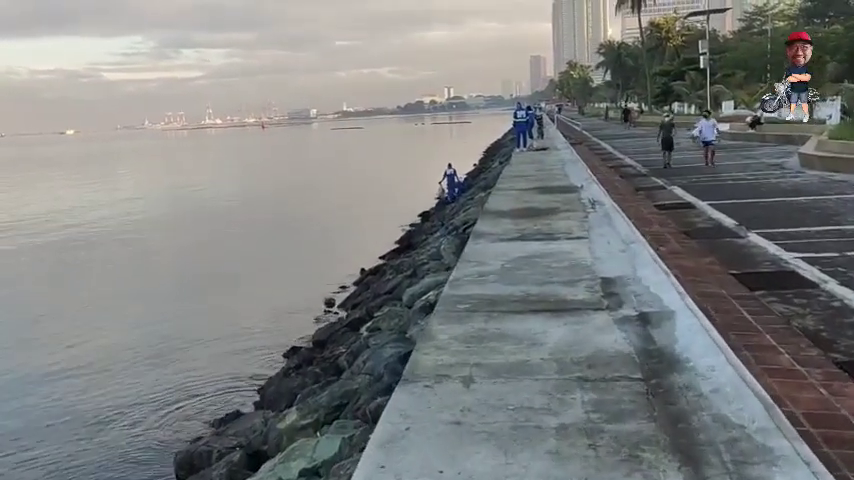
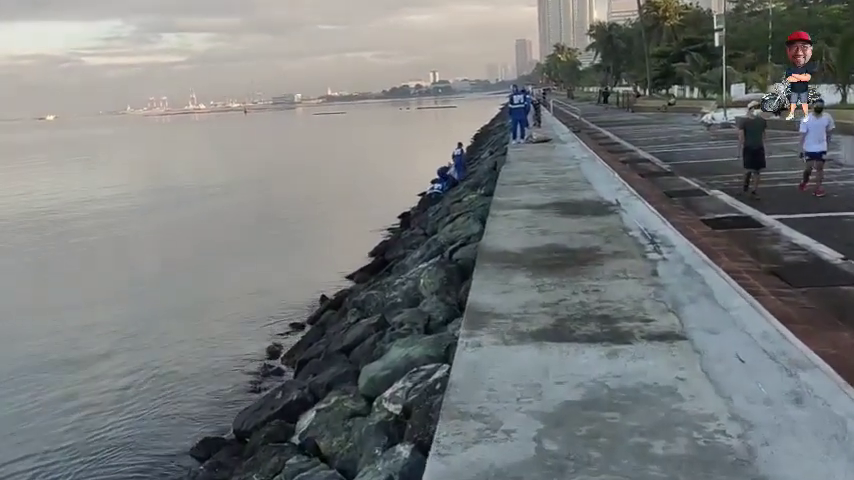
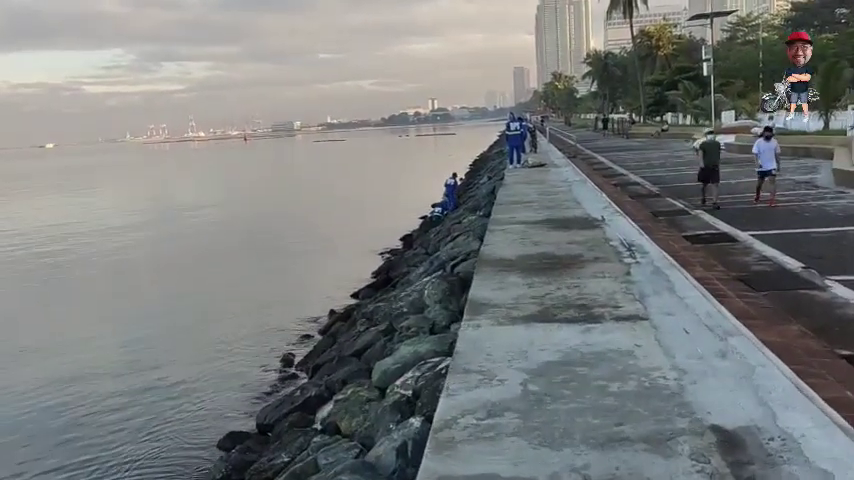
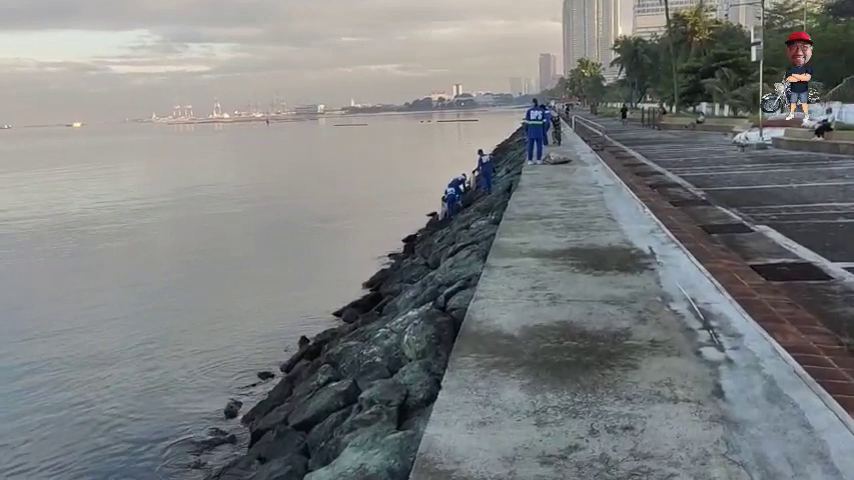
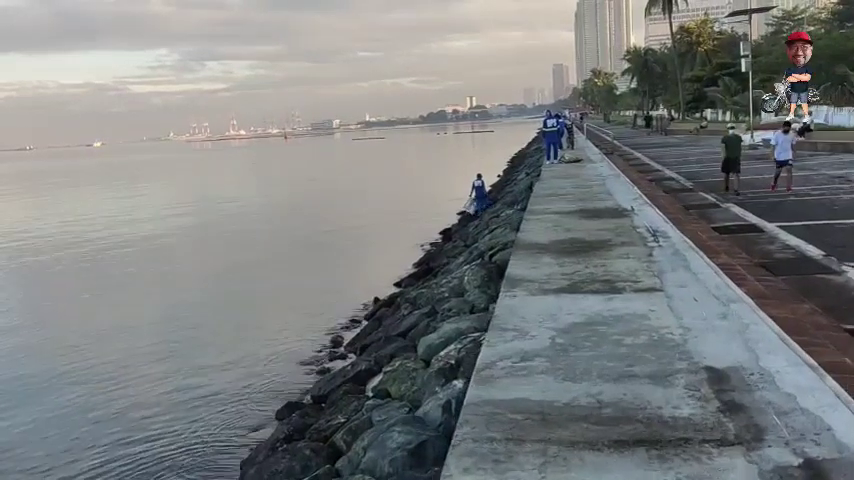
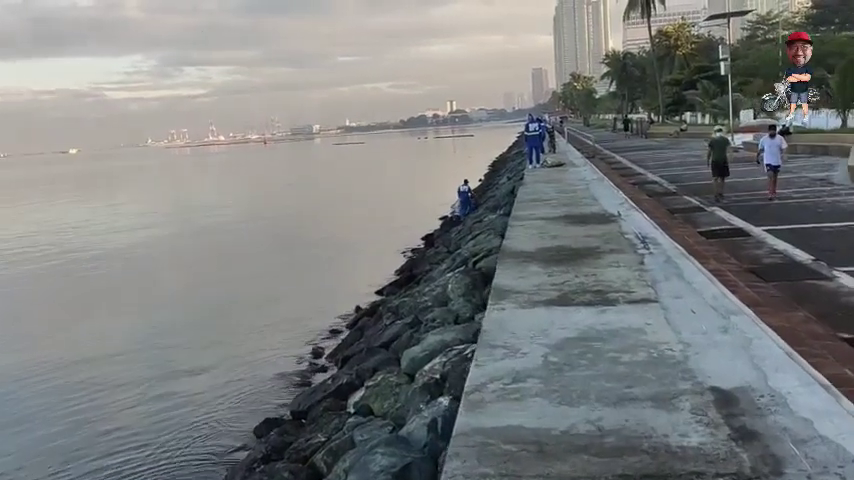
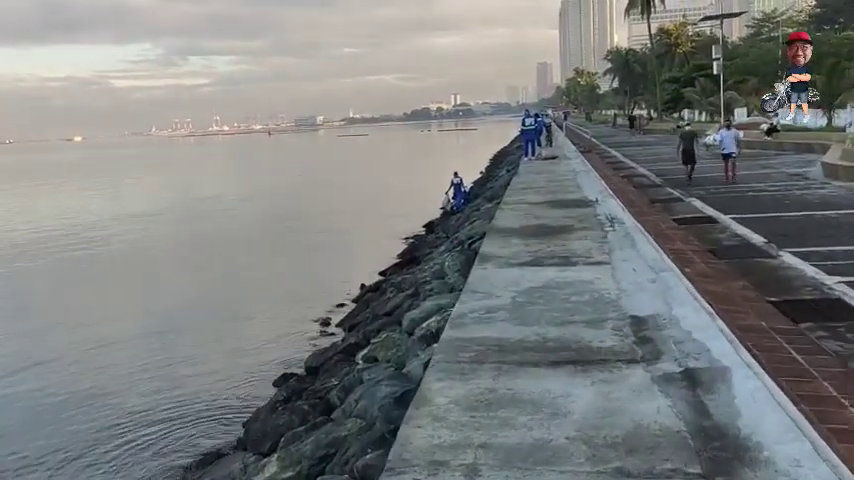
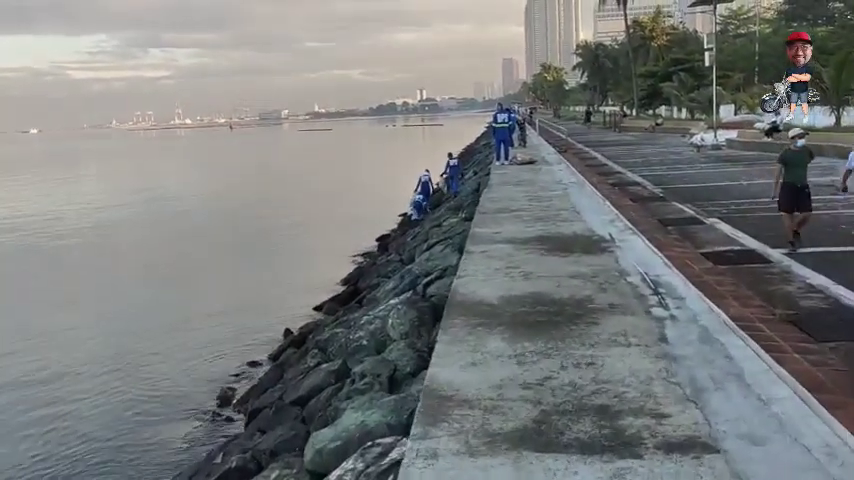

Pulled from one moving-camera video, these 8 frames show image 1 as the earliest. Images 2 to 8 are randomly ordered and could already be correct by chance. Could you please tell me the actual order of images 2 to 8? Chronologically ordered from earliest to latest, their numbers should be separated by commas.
7, 5, 6, 3, 2, 8, 4
